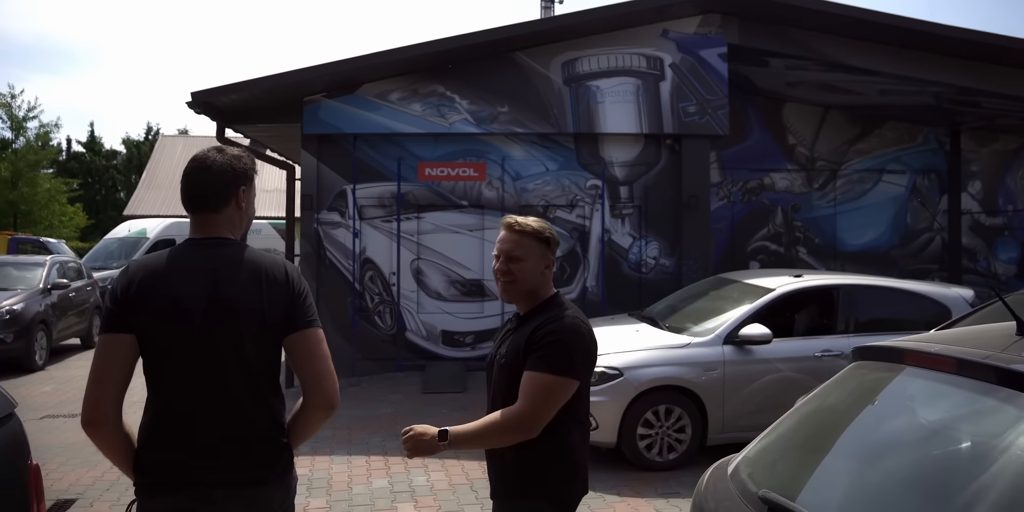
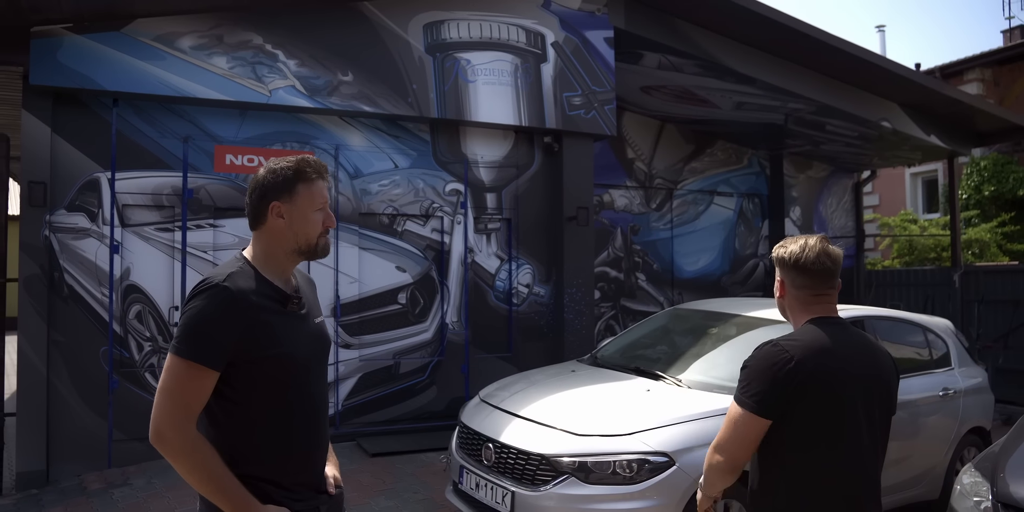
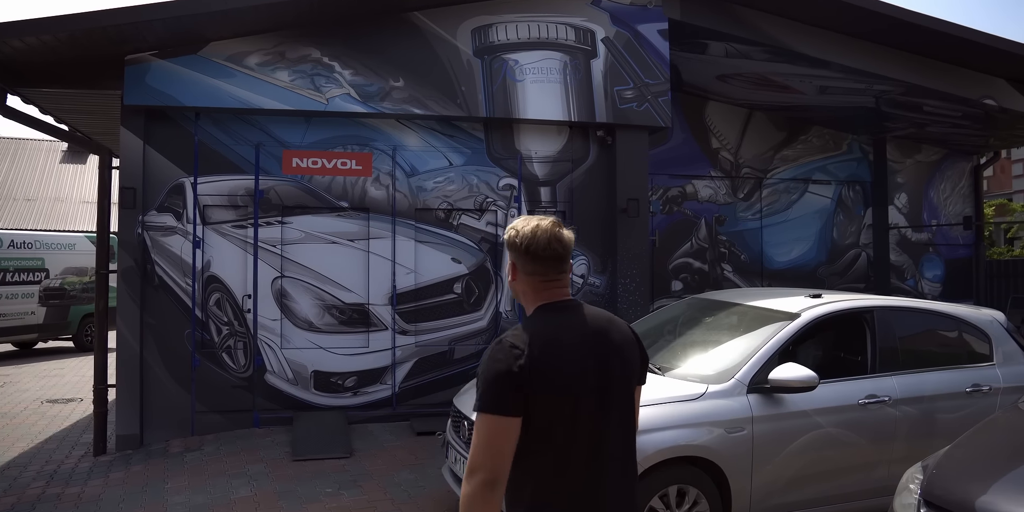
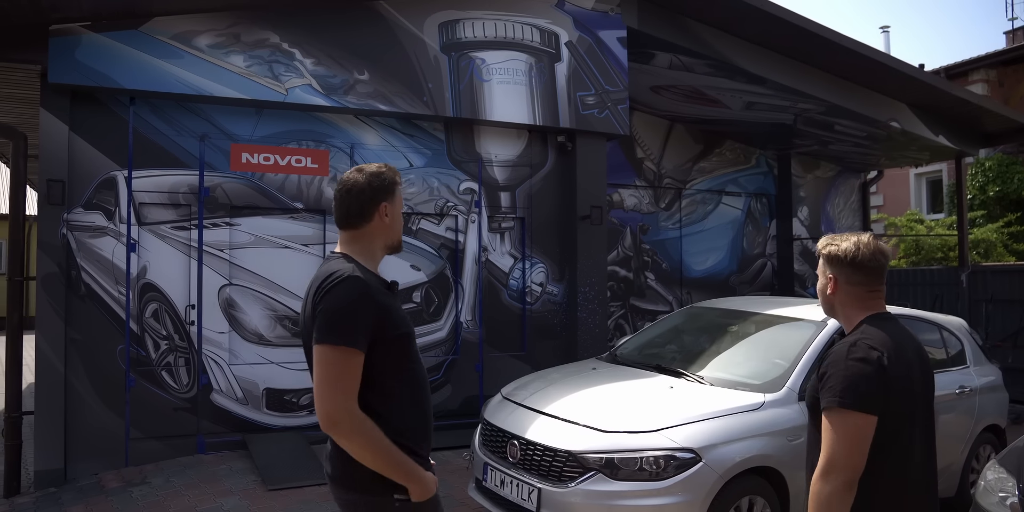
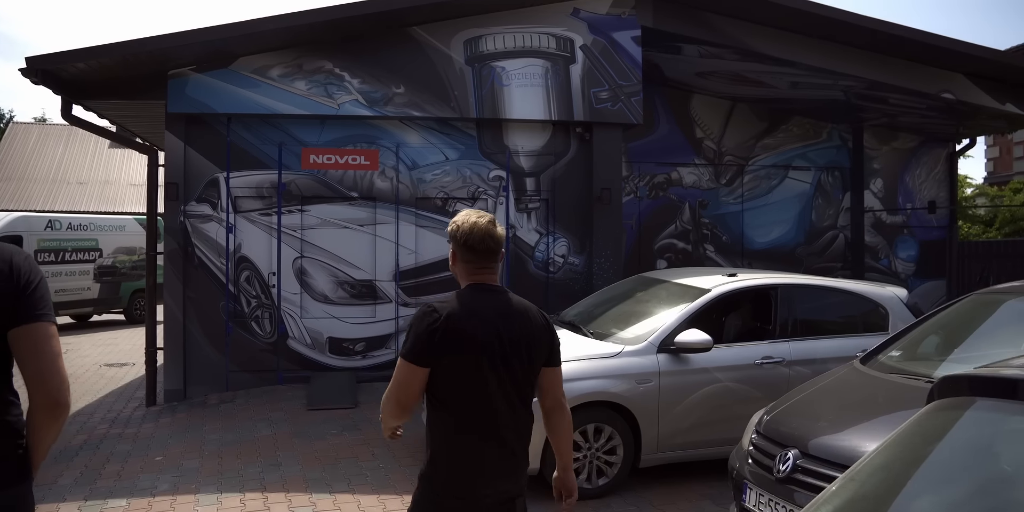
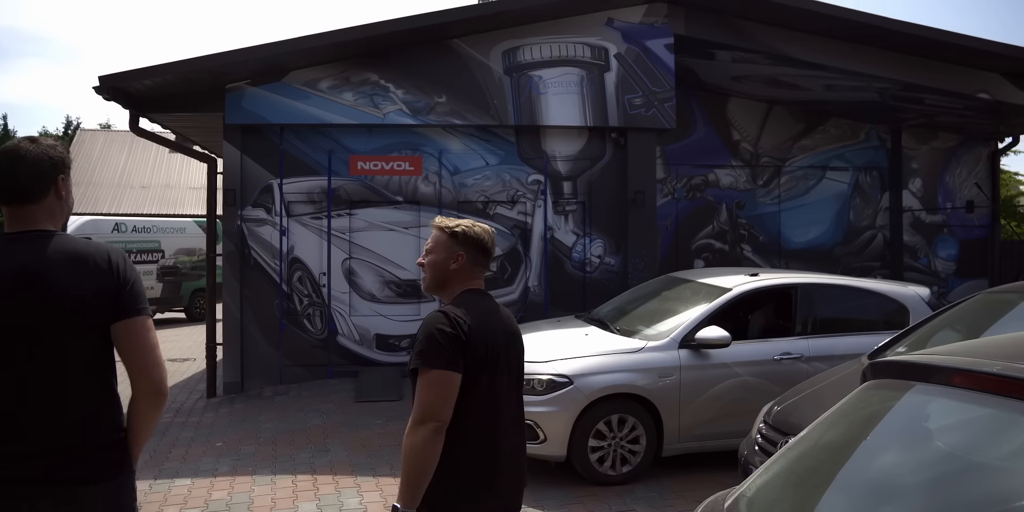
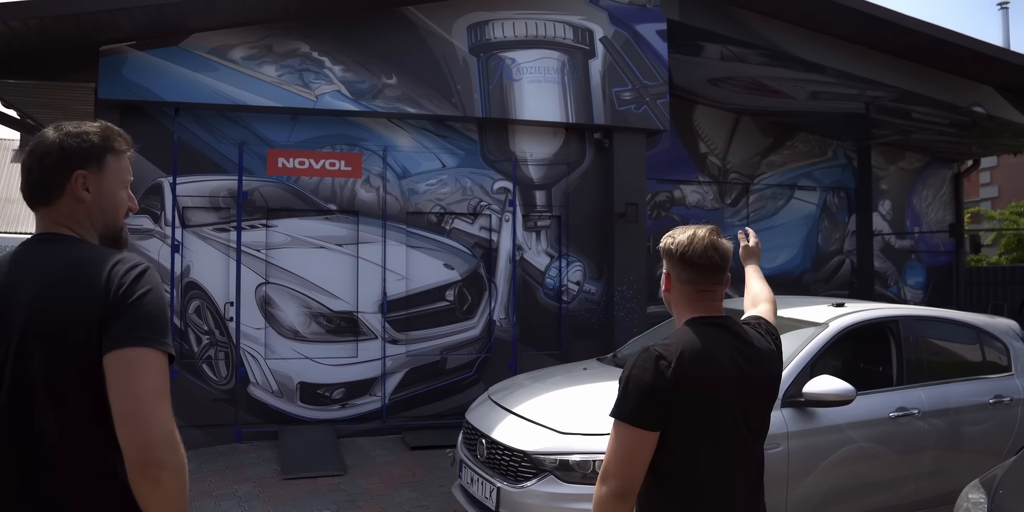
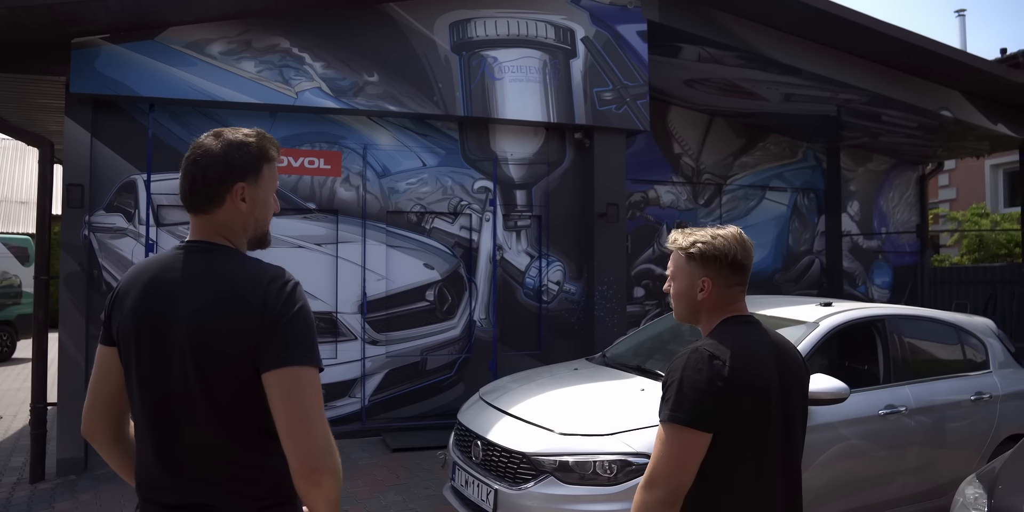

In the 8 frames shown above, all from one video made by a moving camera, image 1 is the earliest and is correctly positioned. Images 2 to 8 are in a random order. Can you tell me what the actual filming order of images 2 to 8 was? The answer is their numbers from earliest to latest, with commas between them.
6, 5, 3, 7, 8, 2, 4
